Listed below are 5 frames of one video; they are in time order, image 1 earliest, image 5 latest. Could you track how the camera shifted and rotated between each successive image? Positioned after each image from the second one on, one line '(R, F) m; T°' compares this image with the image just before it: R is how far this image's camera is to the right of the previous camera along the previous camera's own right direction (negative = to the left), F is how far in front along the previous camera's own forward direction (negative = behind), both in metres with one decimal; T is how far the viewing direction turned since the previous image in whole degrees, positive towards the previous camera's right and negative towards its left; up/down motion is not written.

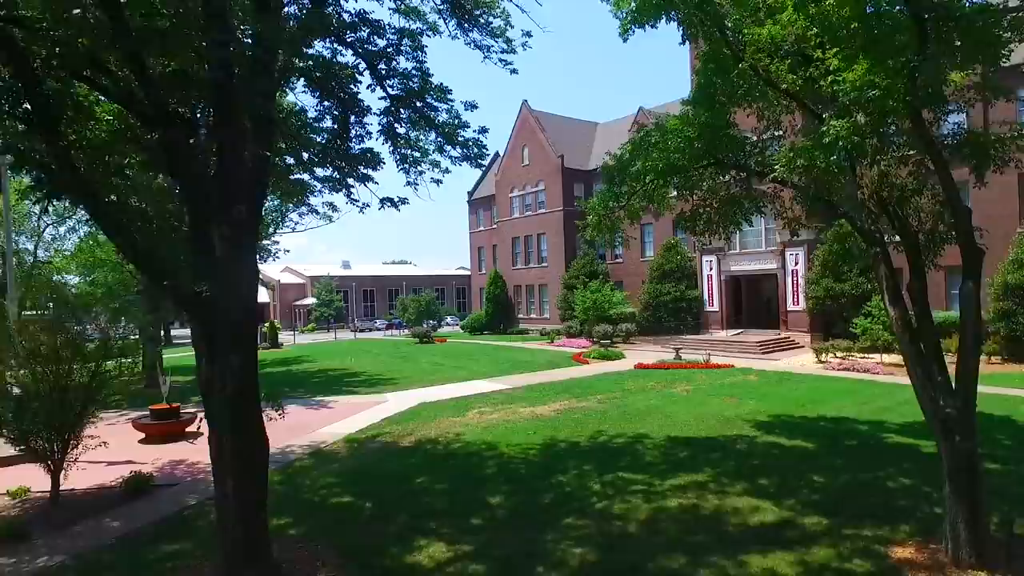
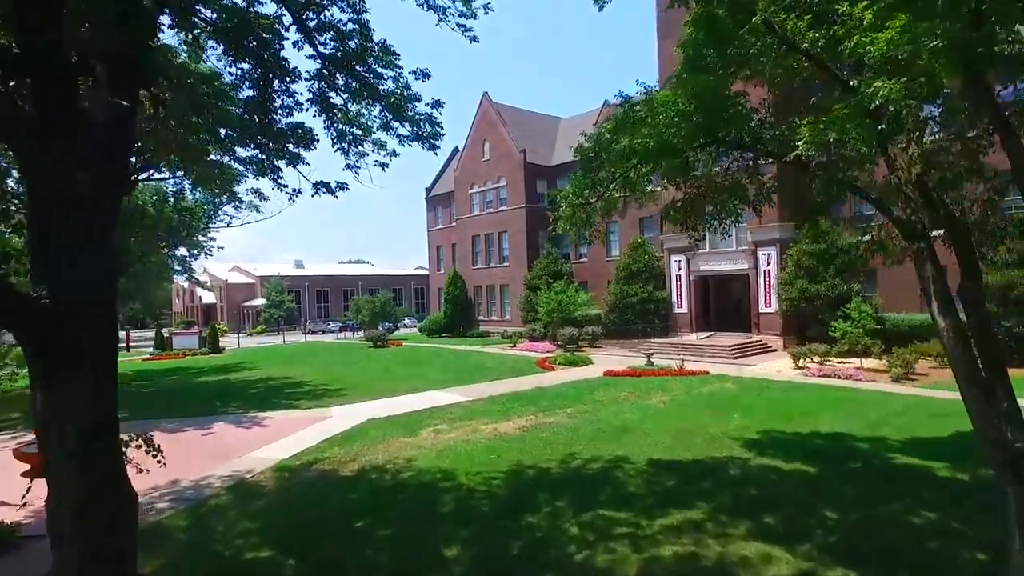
(0.0, +2.1) m; +4°
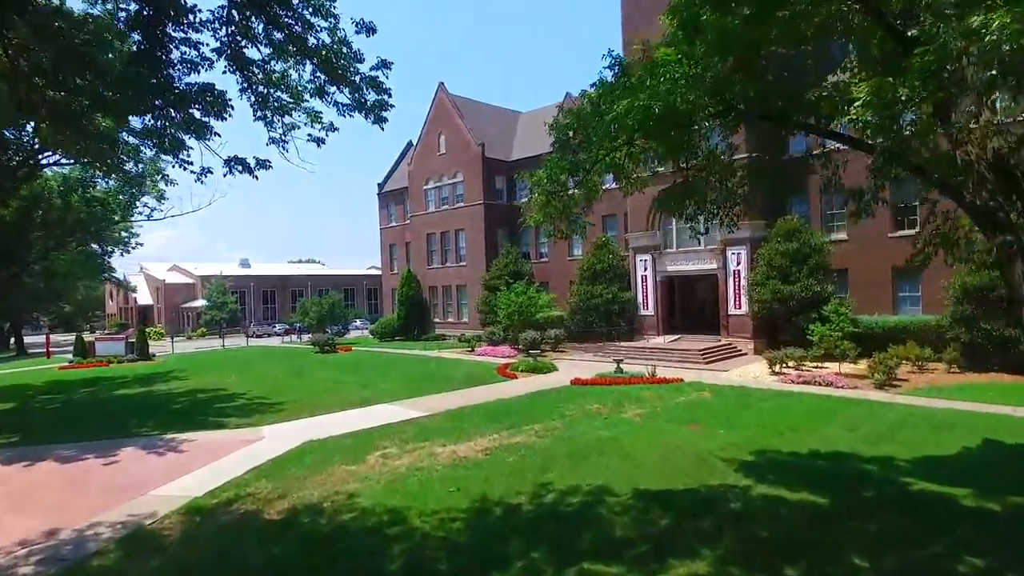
(-0.1, +2.1) m; +4°
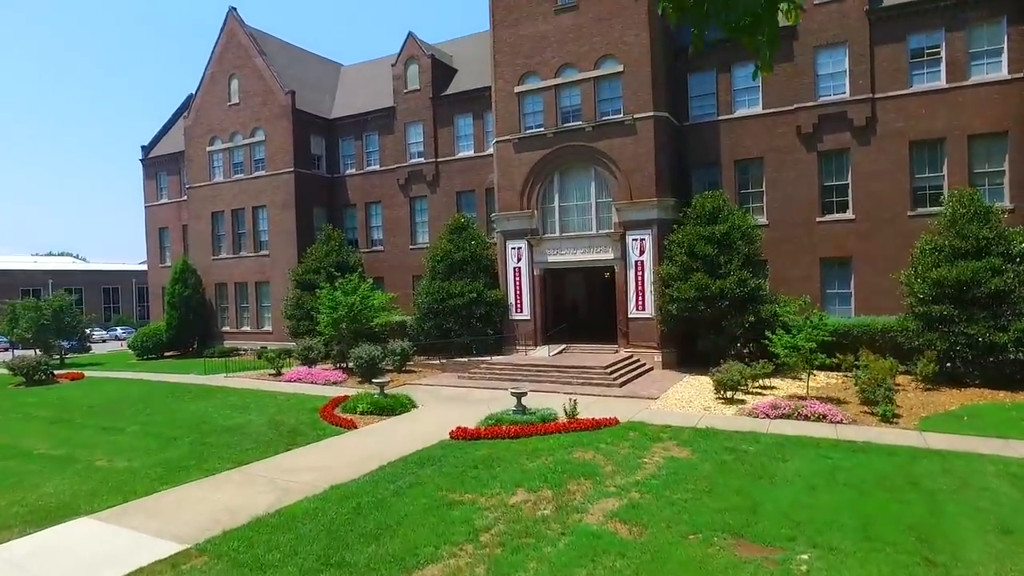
(-0.6, +8.9) m; +17°
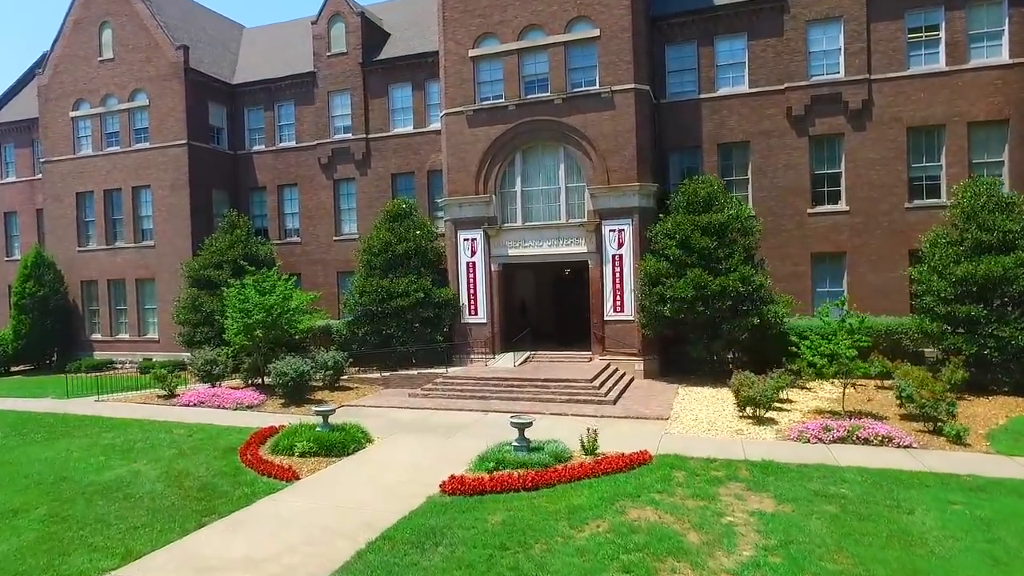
(-1.9, +3.8) m; +9°
